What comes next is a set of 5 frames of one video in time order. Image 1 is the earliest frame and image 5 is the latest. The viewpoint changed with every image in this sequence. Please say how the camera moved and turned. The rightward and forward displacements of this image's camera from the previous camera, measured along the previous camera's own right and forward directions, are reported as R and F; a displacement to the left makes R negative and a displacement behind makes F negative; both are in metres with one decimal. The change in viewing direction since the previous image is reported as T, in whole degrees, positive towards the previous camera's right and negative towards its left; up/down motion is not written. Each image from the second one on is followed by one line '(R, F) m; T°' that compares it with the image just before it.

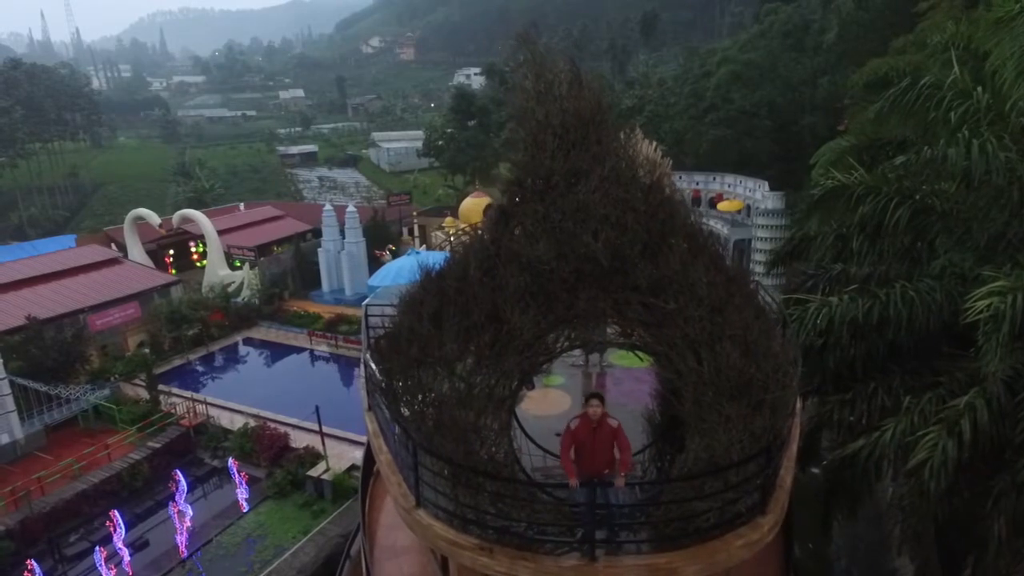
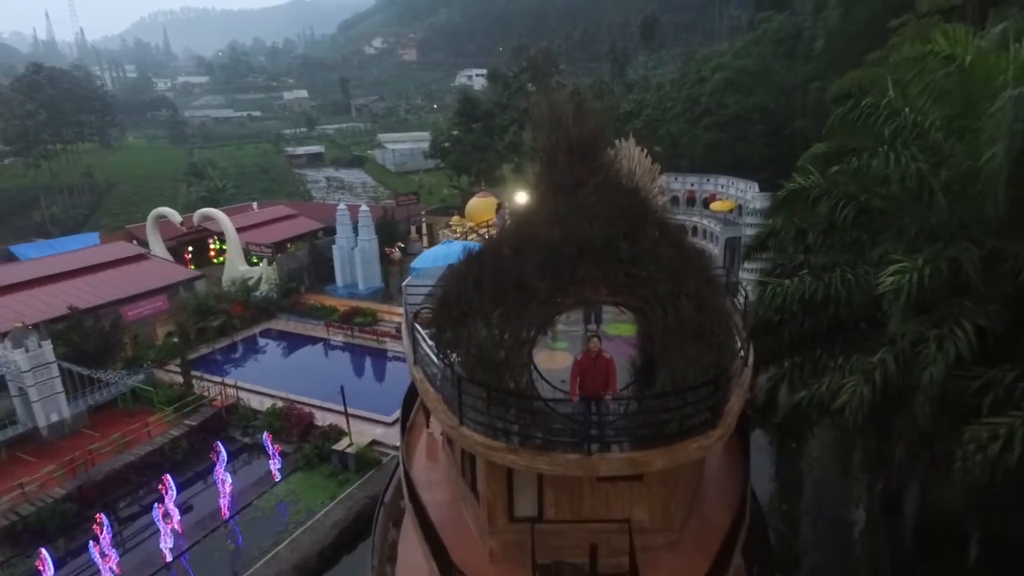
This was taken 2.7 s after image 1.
(-0.2, -2.1) m; 0°
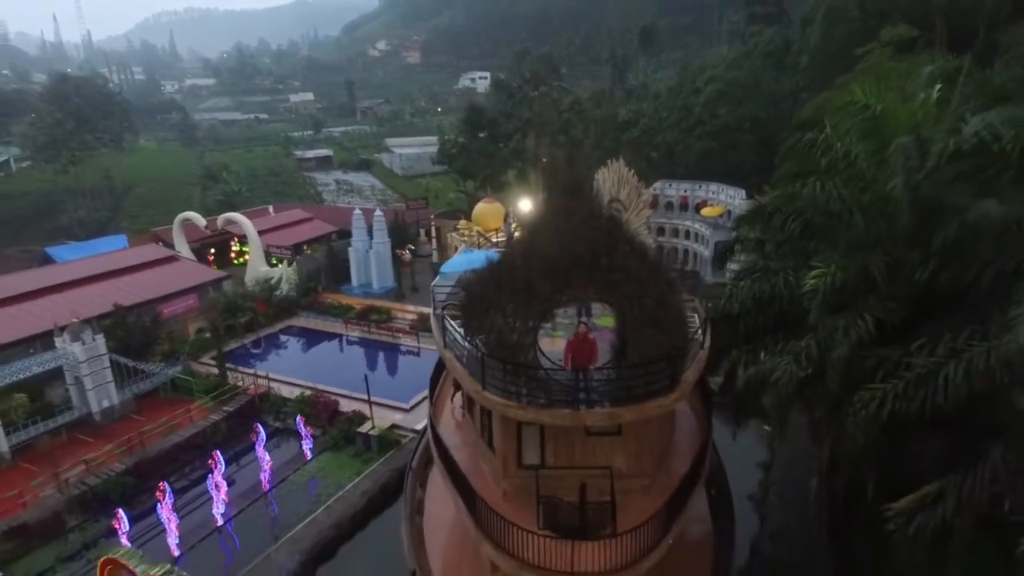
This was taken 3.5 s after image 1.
(-0.1, -2.8) m; 0°
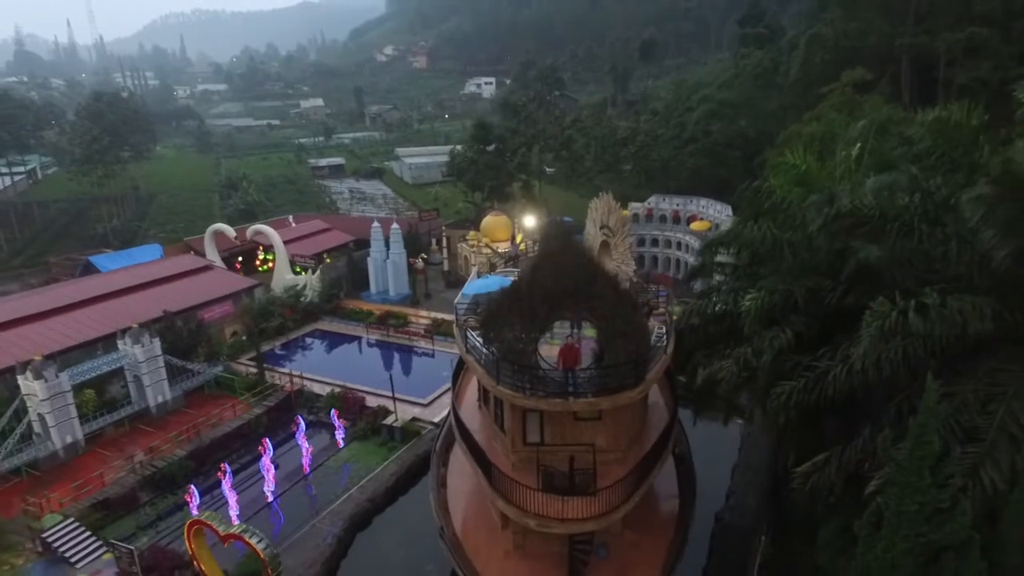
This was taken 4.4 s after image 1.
(0.0, -3.7) m; 0°
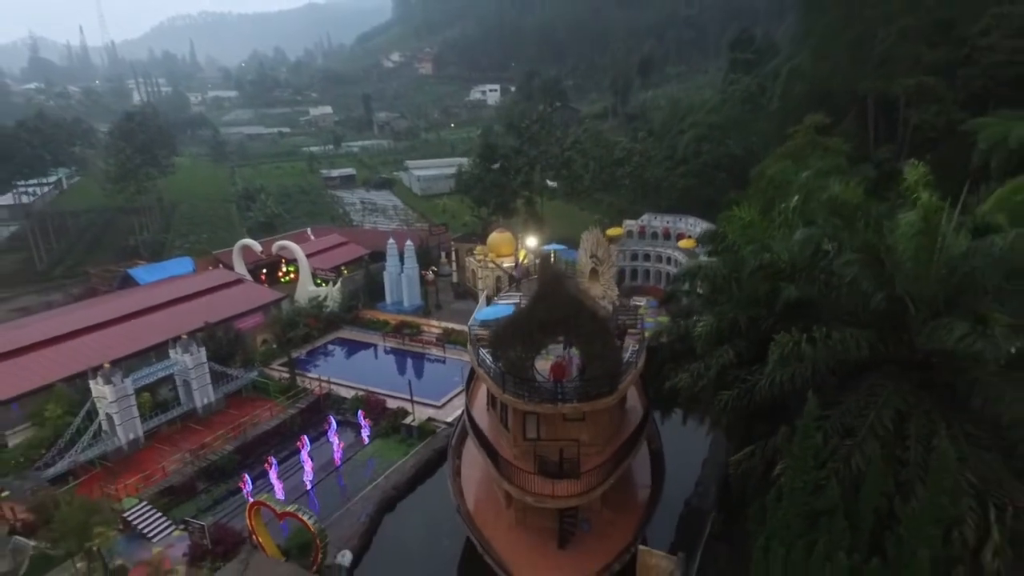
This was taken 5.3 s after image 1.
(0.0, -4.2) m; 0°
